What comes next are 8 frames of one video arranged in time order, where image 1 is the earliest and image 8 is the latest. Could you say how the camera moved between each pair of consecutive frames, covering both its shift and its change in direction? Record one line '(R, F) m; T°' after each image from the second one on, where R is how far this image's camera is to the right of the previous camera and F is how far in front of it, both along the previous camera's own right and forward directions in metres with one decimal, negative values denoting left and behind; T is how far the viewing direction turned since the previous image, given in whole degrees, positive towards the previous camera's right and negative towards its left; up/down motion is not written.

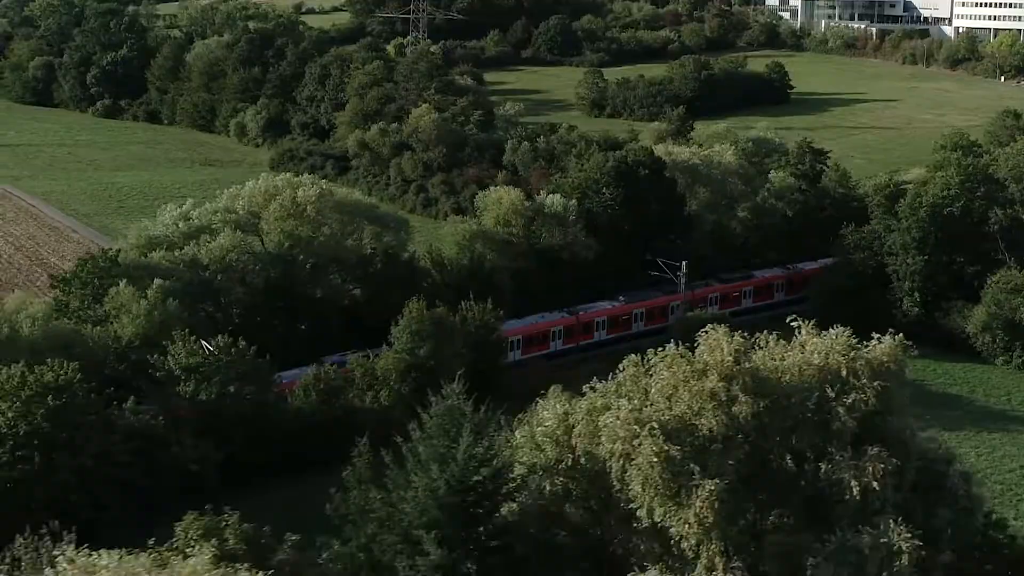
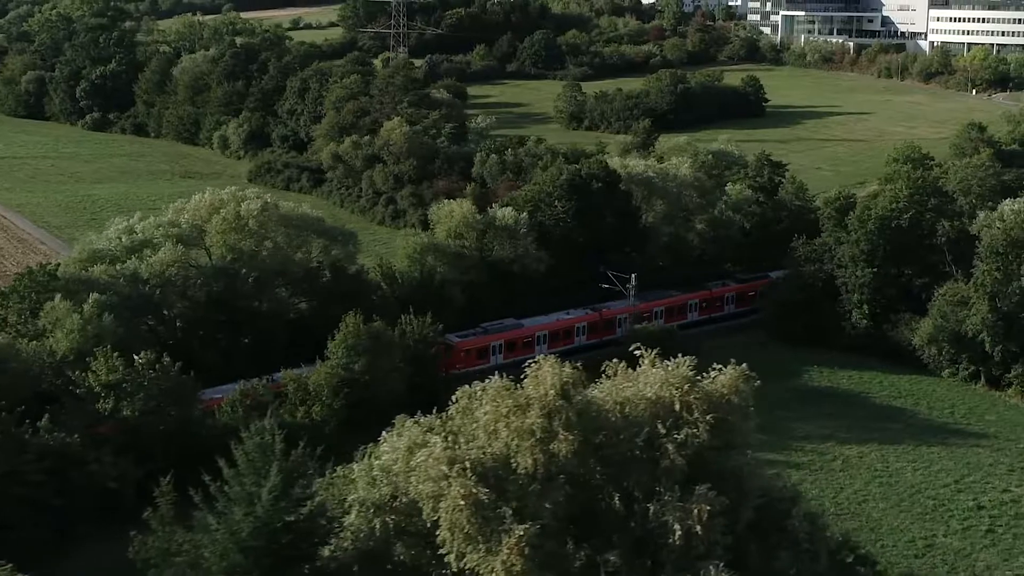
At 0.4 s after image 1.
(+6.1, 0.0) m; 0°
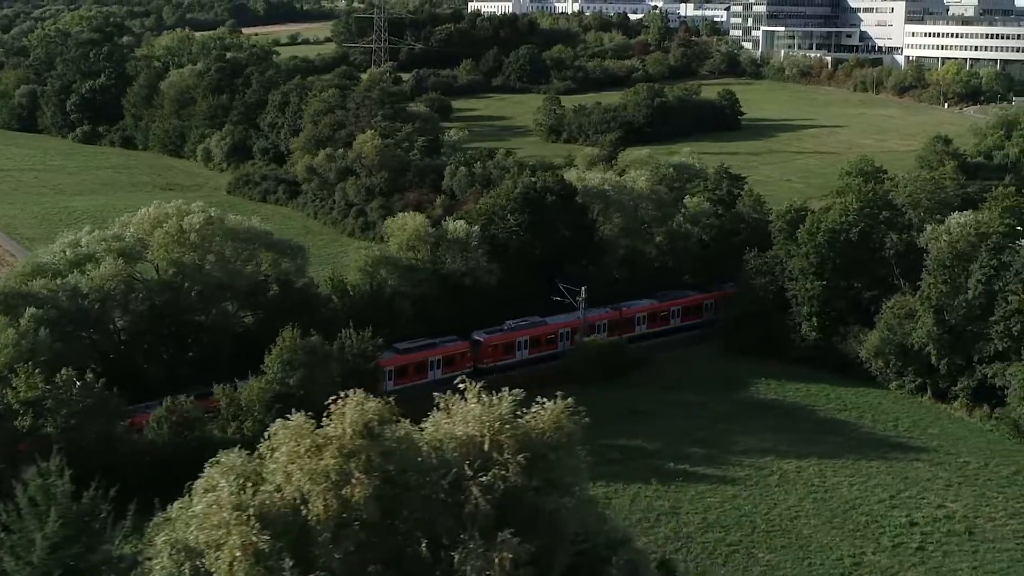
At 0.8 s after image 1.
(+6.0, -0.1) m; 0°
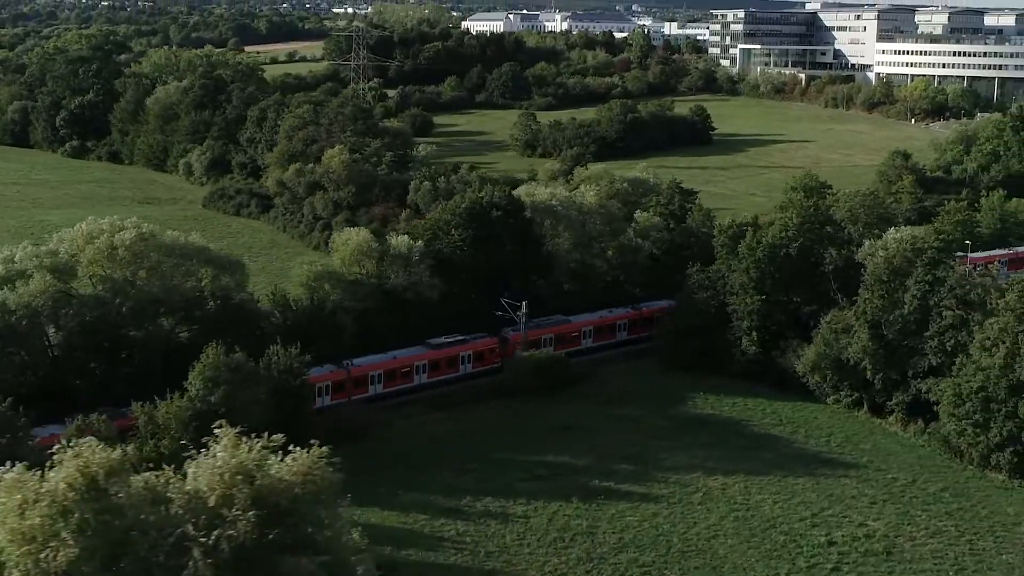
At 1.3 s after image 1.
(+7.3, -0.1) m; 0°
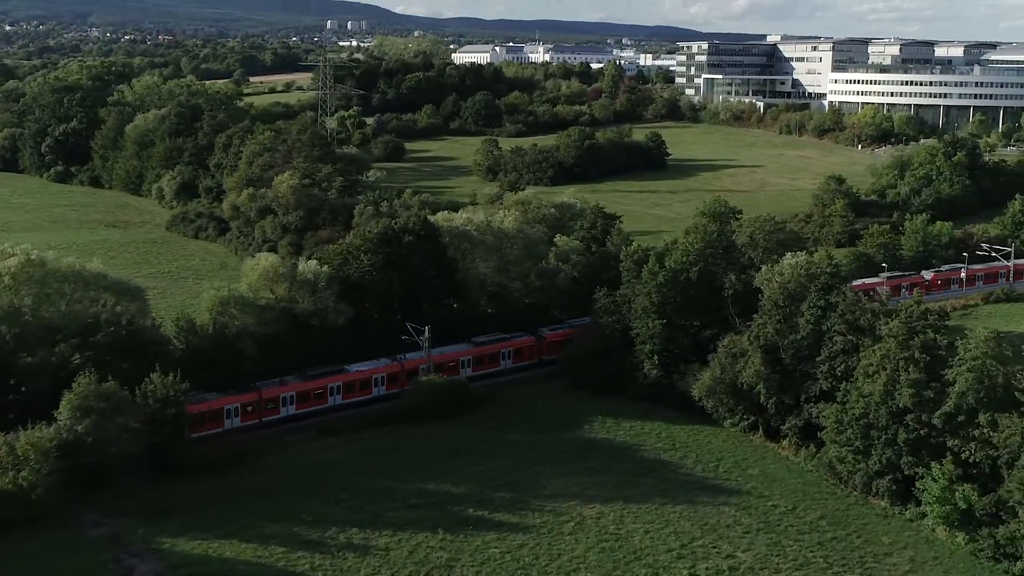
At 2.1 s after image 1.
(+12.0, -0.4) m; 0°
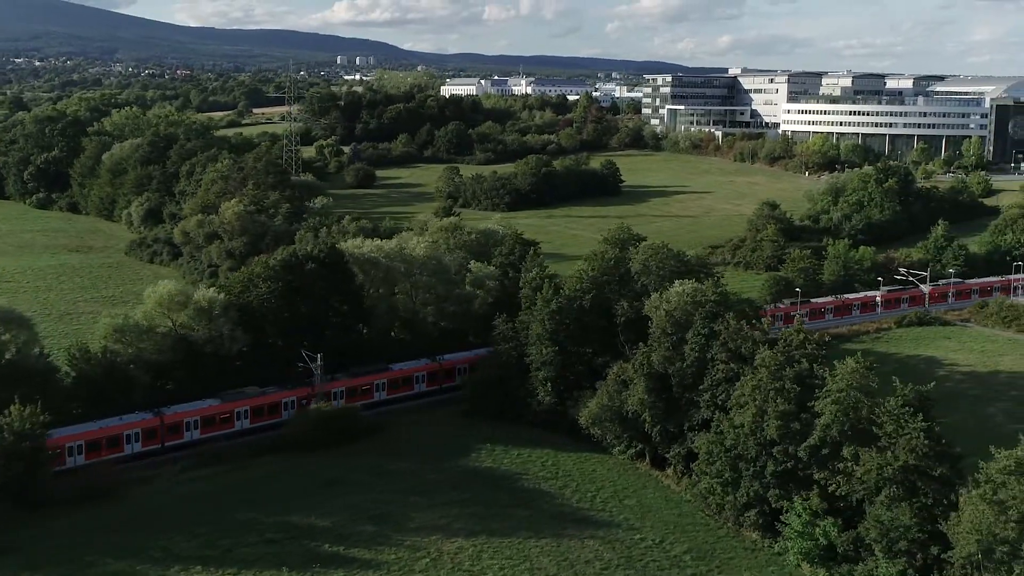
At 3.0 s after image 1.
(+12.8, -0.2) m; 0°
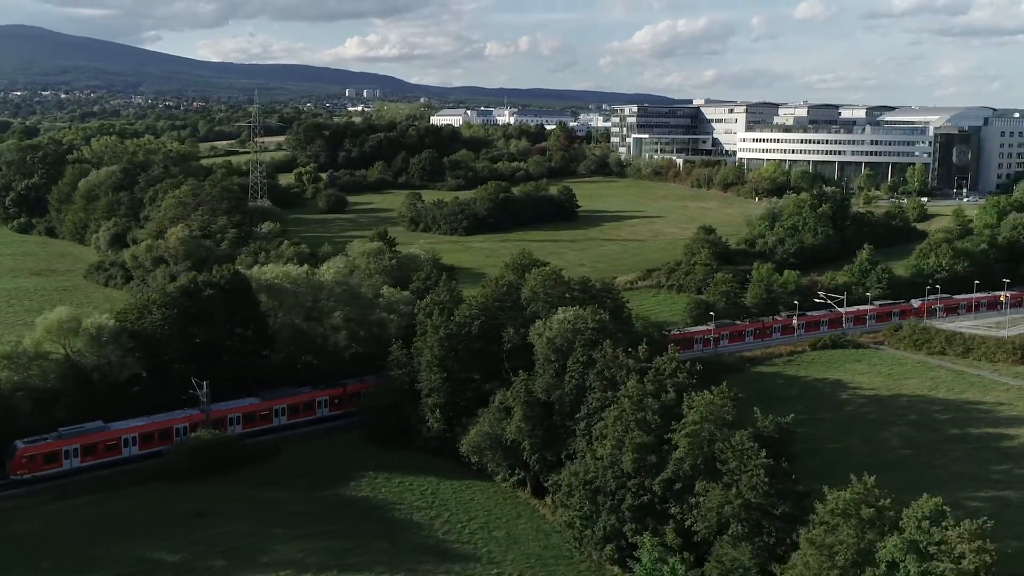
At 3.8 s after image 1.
(+12.8, -0.2) m; 0°
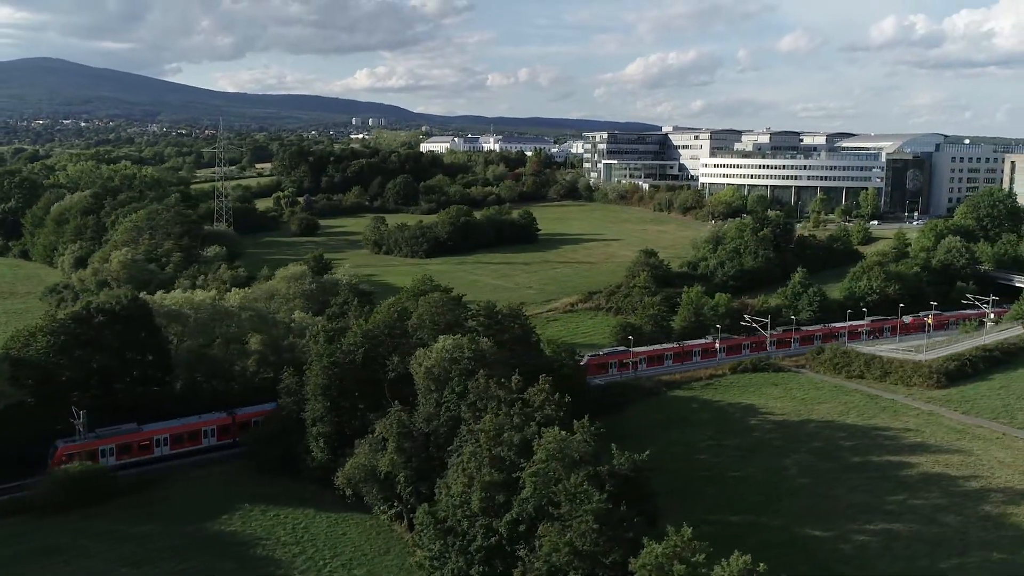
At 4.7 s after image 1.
(+12.3, +0.4) m; 0°
